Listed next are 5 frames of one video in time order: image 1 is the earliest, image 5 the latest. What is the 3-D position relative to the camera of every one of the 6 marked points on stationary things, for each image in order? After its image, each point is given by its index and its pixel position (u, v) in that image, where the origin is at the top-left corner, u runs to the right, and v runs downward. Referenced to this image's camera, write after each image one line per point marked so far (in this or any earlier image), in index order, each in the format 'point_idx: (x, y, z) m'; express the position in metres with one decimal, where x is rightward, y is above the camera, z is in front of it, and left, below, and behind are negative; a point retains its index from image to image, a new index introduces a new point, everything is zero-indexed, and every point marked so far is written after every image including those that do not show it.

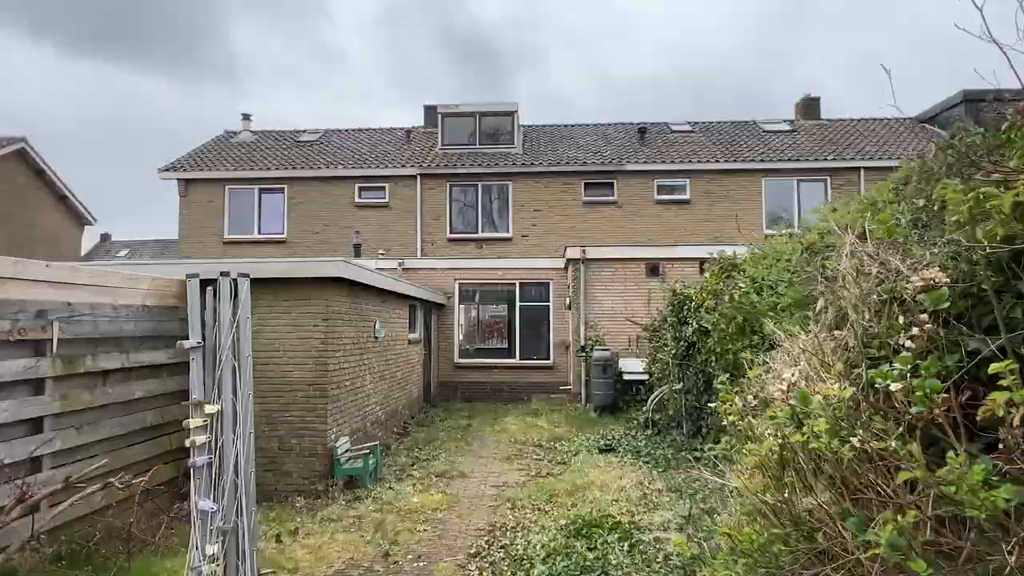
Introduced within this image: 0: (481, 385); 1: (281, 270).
0: (-0.8, -2.5, +14.7) m
1: (-2.6, +0.2, +6.5) m
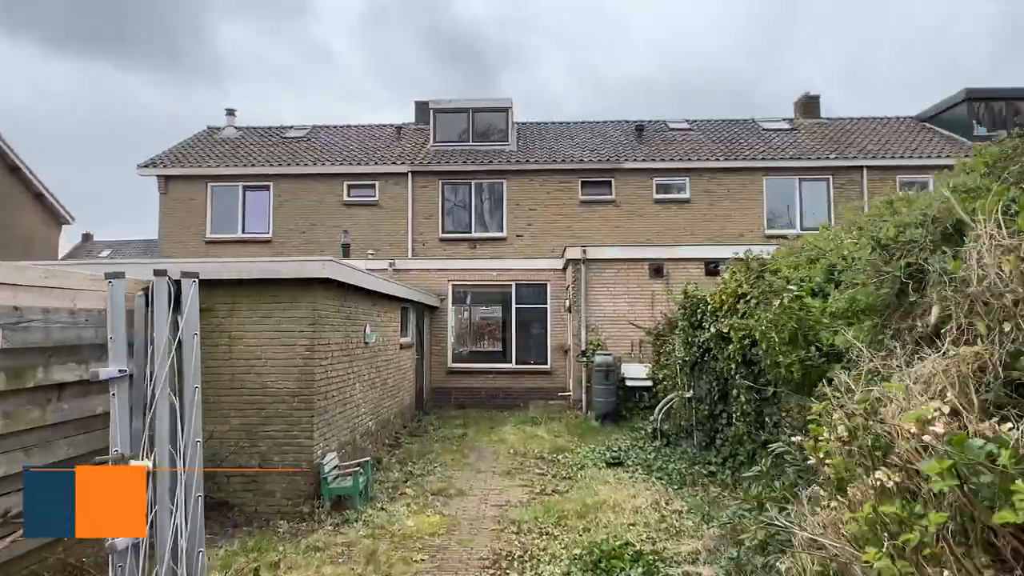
0: (-0.9, -2.5, +14.1) m
1: (-2.5, +0.2, +5.9) m
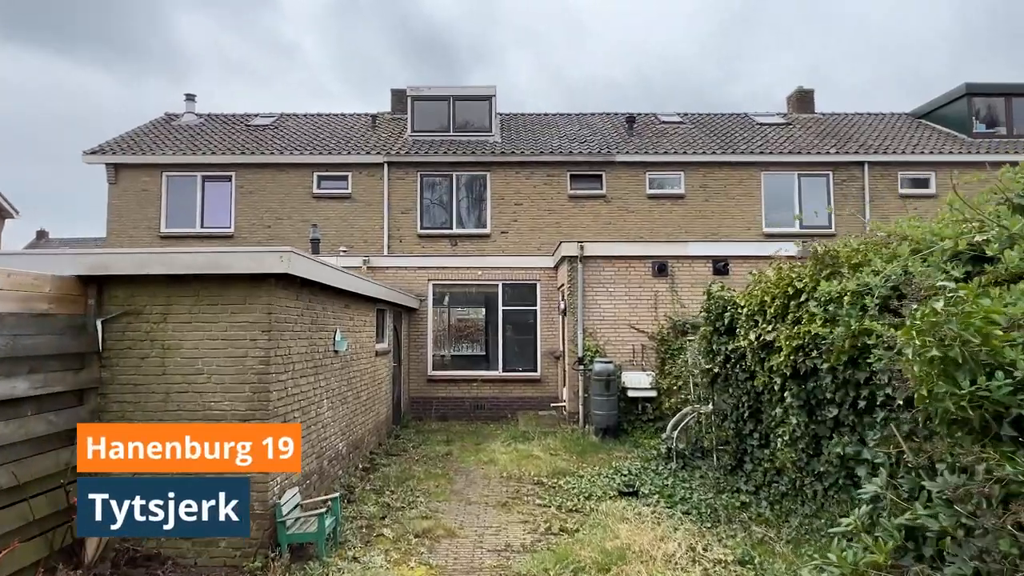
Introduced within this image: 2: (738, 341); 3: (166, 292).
0: (-1.2, -2.5, +13.0) m
1: (-2.5, +0.2, +4.7) m
2: (+2.2, -0.5, +5.7) m
3: (-2.9, 0.0, +4.9) m
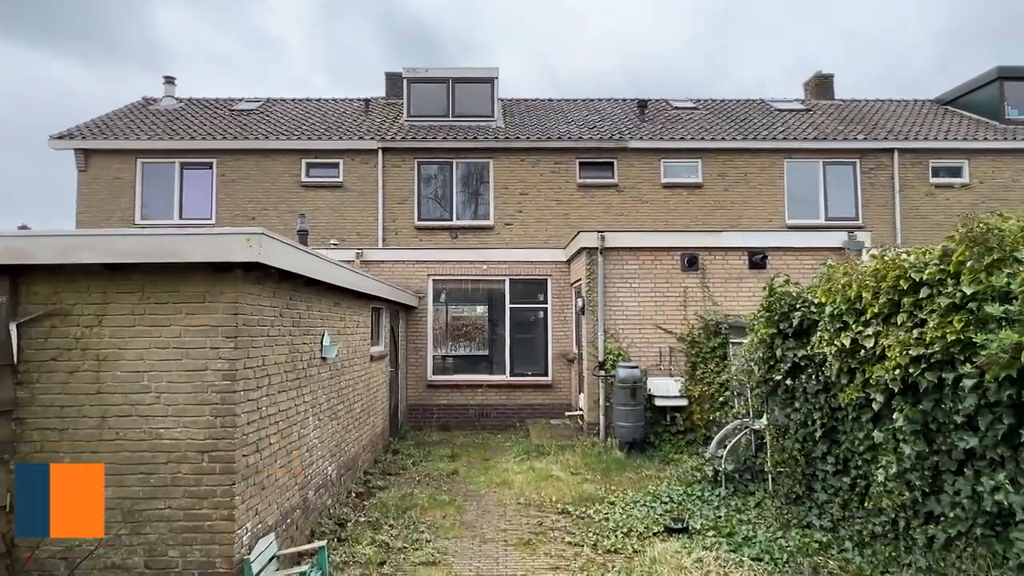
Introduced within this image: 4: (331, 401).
0: (-1.1, -2.4, +11.9) m
1: (-2.3, +0.2, +3.6) m
2: (+2.4, -0.5, +4.7) m
3: (-2.7, 0.0, +3.8) m
4: (-1.8, -1.1, +5.9) m
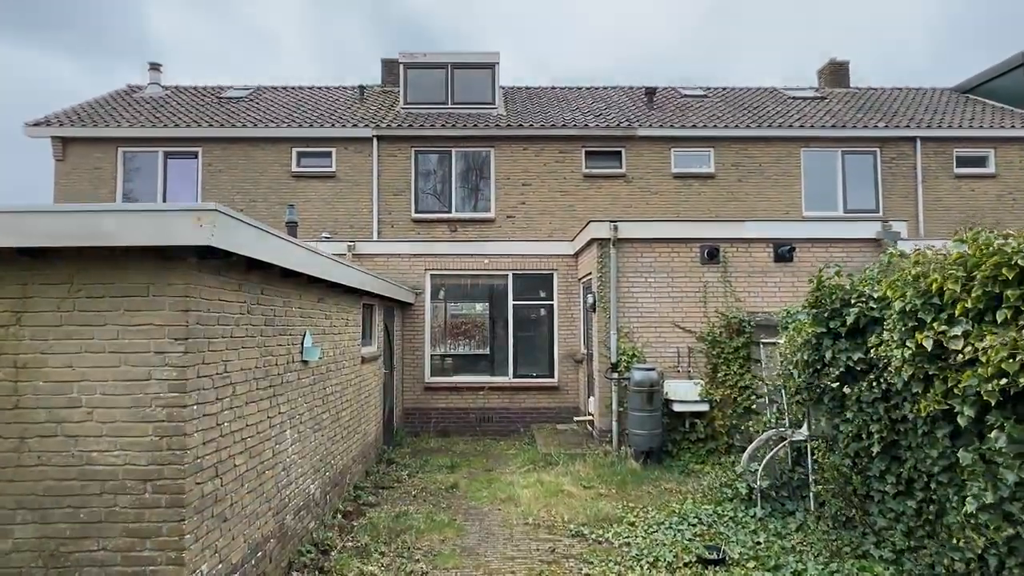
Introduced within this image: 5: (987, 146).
0: (-1.0, -2.3, +11.2) m
1: (-2.2, +0.3, +2.9) m
2: (+2.5, -0.4, +4.0) m
3: (-2.6, +0.1, +3.1) m
4: (-1.7, -1.1, +5.2) m
5: (+10.6, +3.2, +13.2) m
